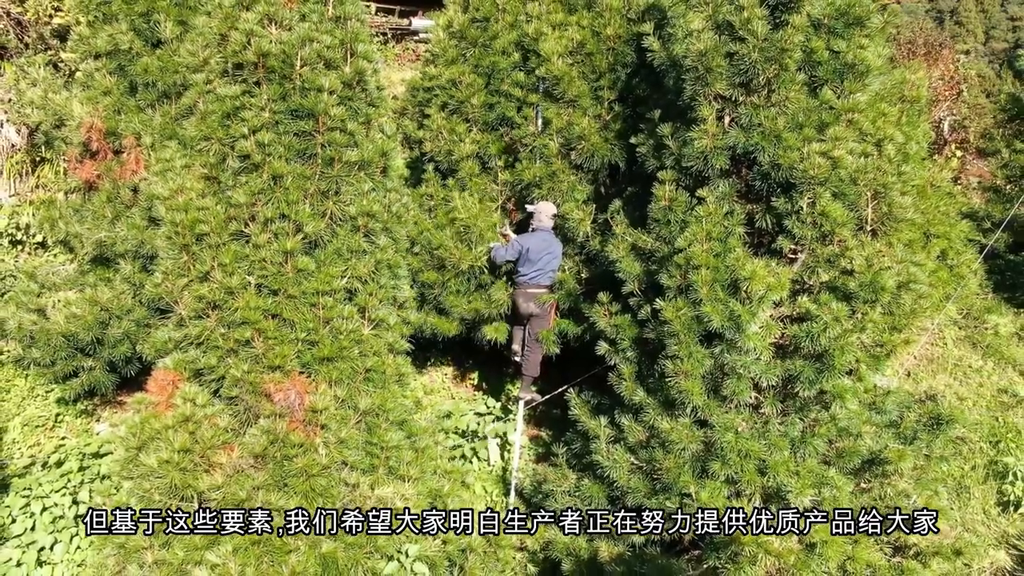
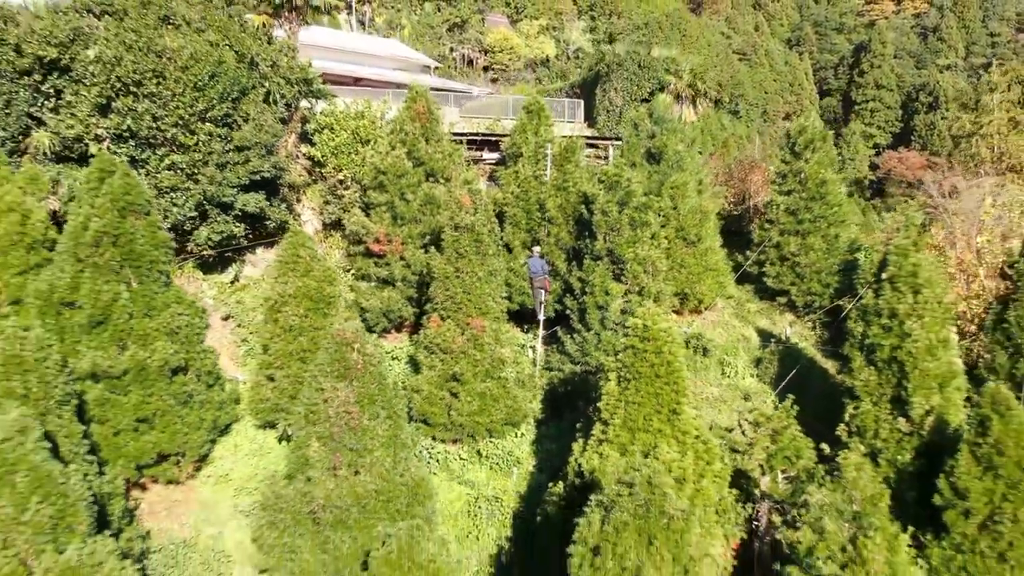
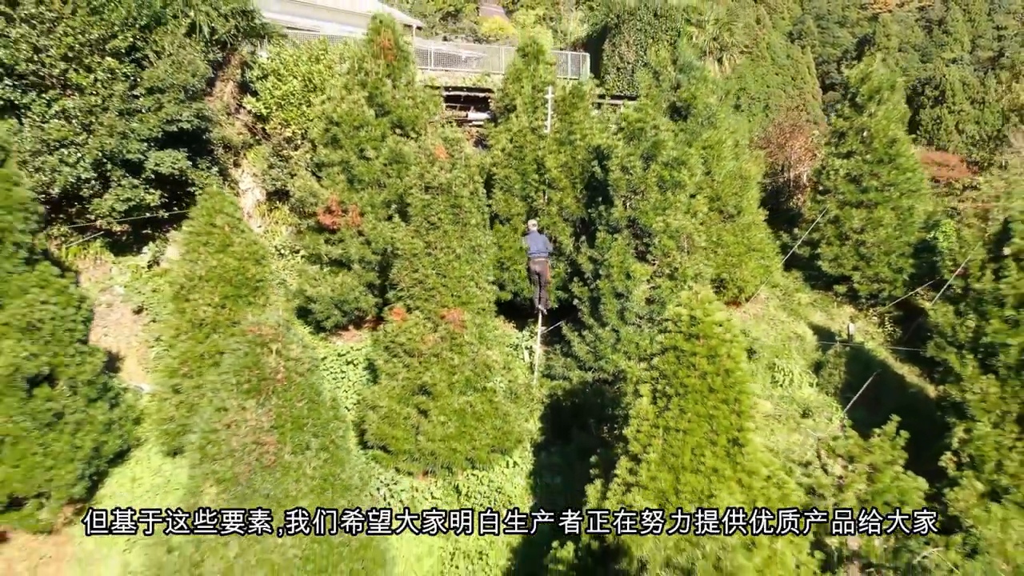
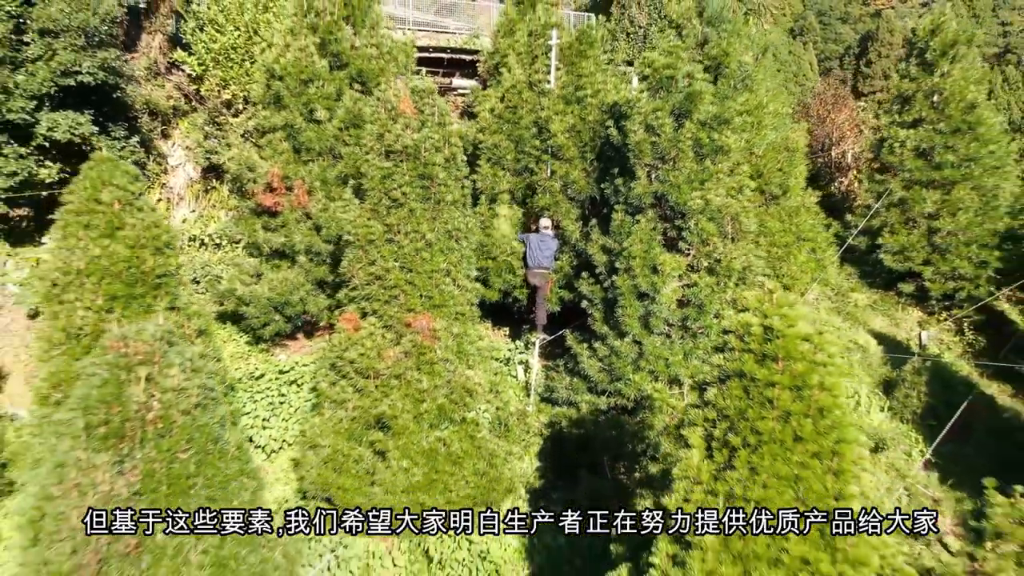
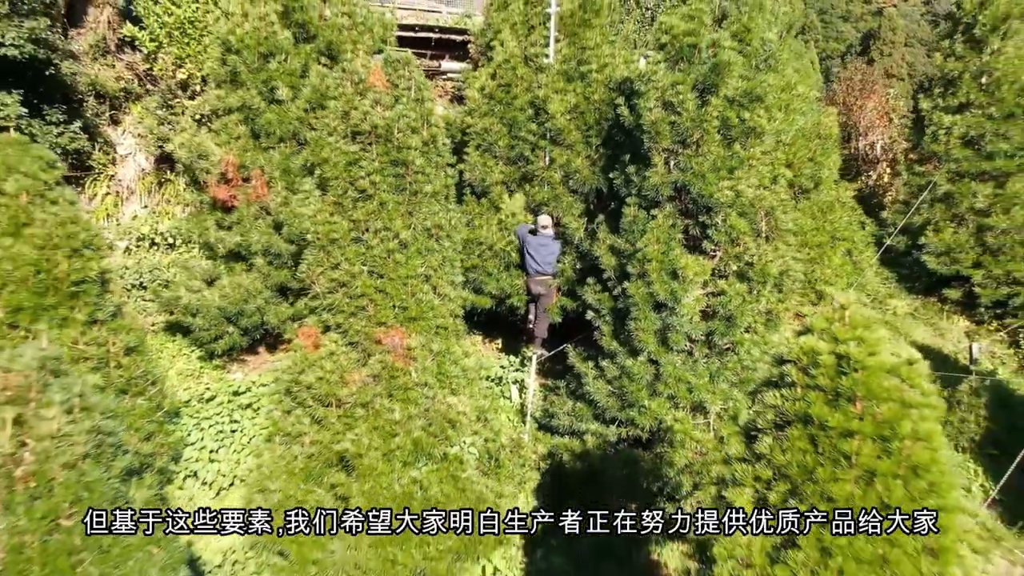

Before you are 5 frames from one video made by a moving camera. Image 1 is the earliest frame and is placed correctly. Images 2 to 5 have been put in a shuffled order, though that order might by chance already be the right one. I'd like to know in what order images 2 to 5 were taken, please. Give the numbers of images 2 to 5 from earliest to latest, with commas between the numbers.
5, 4, 3, 2
